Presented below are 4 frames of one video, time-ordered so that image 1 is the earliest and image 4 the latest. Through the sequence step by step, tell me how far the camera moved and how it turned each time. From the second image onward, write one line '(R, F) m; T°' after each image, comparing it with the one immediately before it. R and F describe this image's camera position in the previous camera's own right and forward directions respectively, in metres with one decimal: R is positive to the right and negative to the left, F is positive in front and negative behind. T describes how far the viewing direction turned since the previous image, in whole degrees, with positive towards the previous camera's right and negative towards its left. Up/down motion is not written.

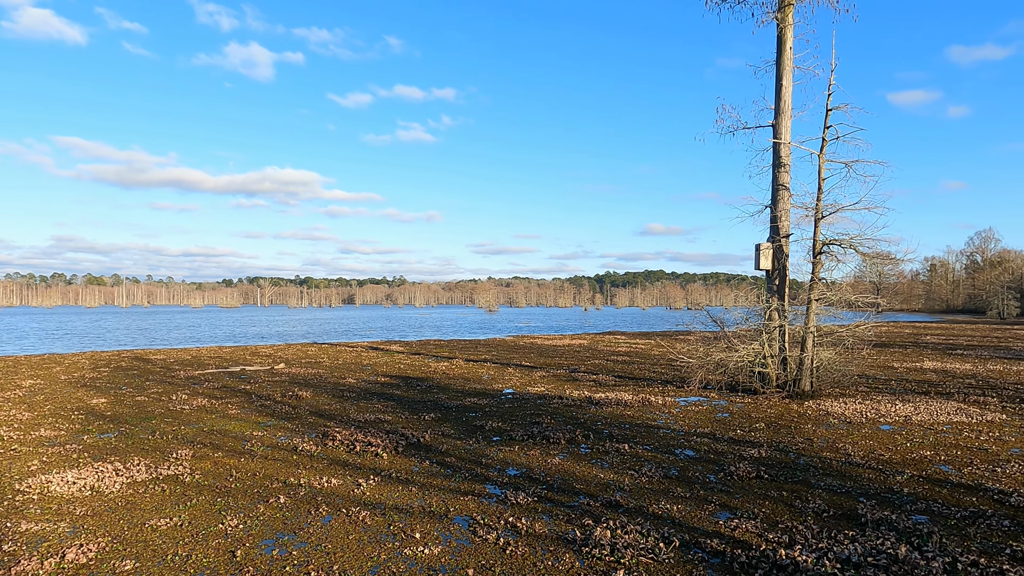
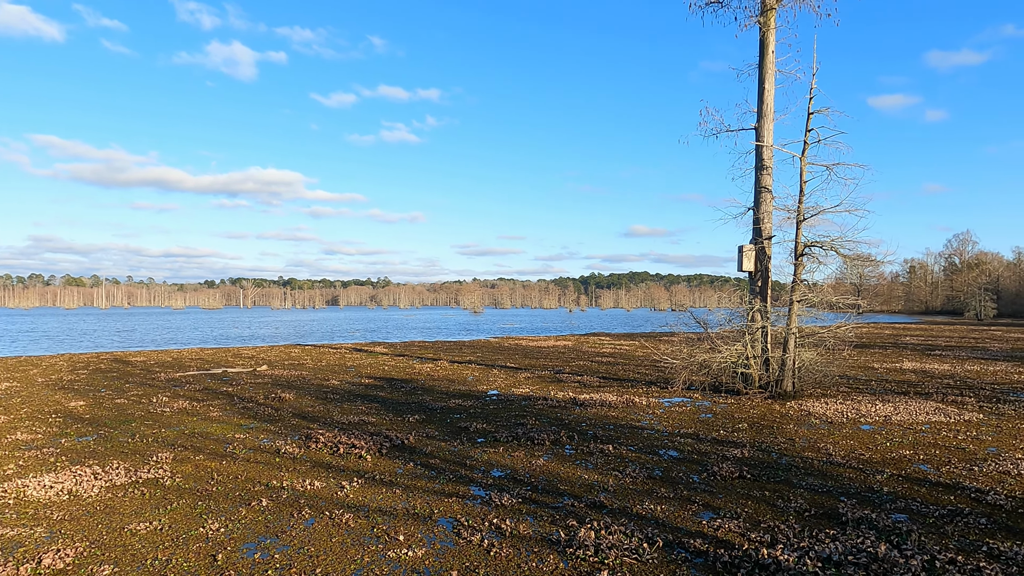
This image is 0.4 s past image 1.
(+1.0, +0.1) m; +1°
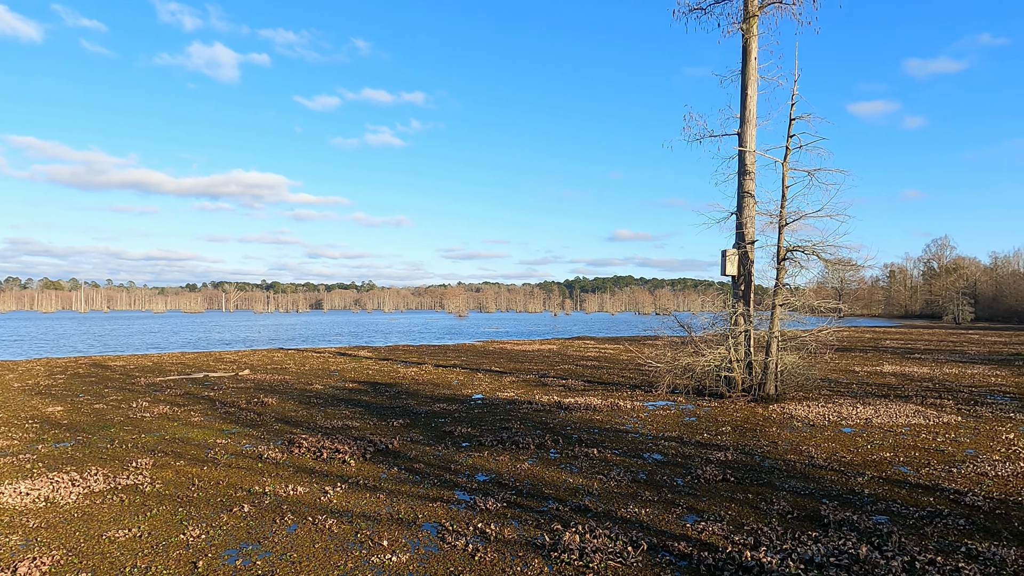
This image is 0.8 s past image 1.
(+1.3, 0.0) m; +1°
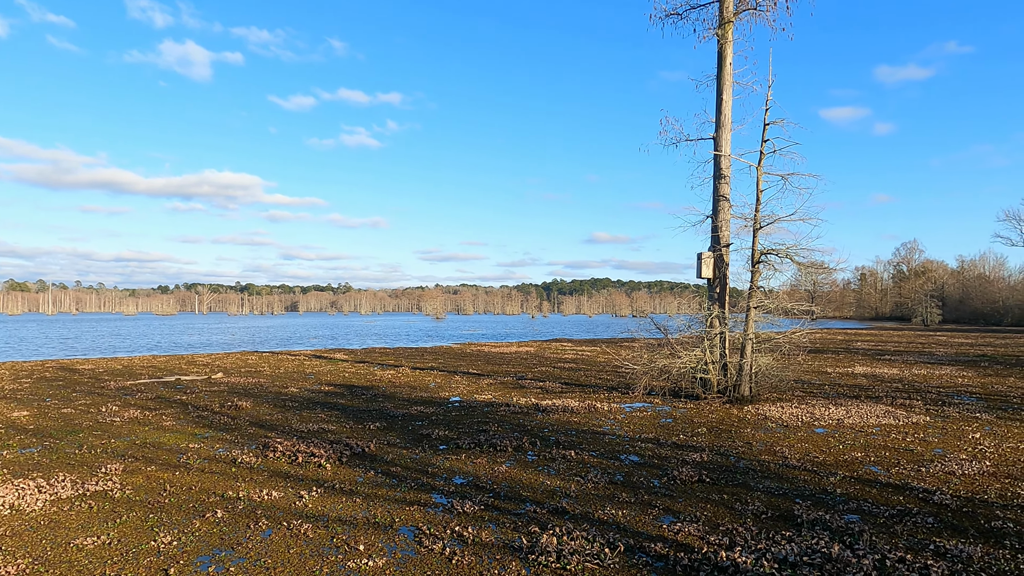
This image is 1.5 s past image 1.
(+0.9, +0.6) m; +2°
